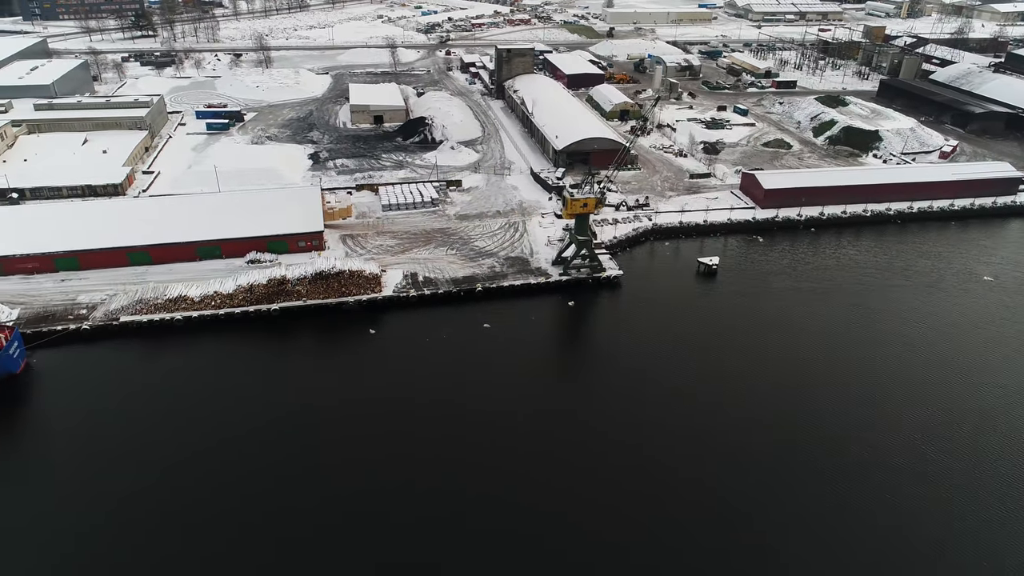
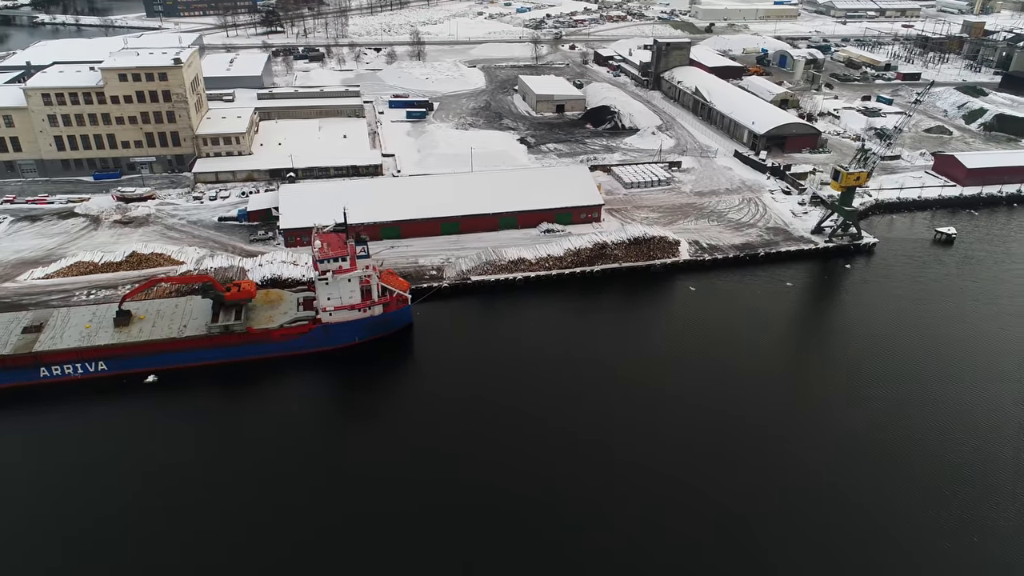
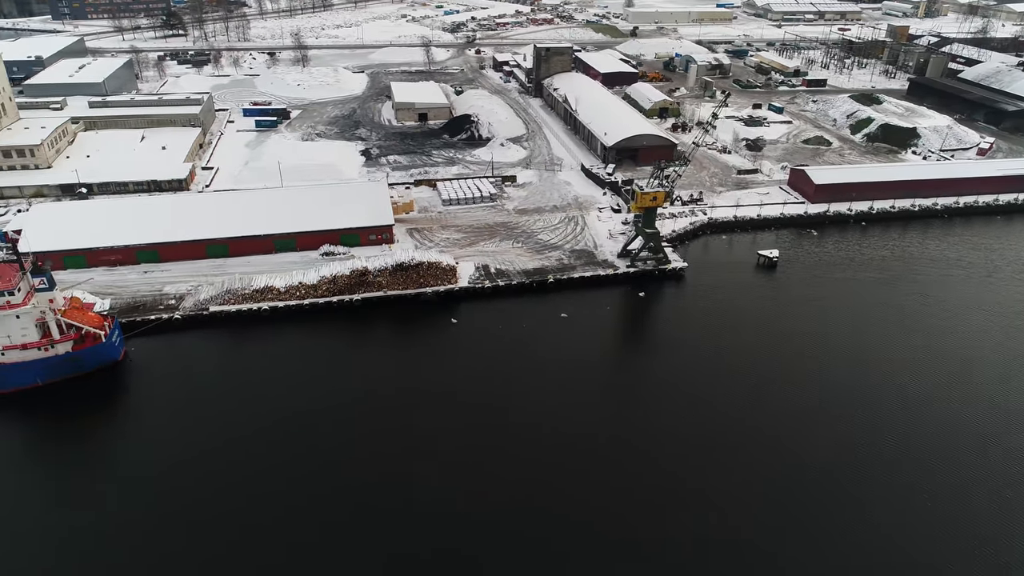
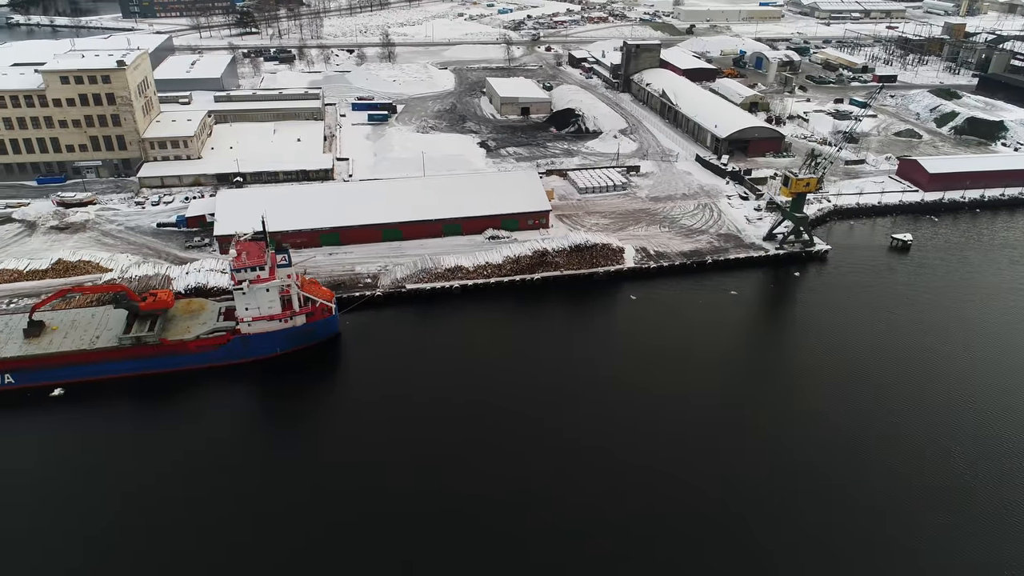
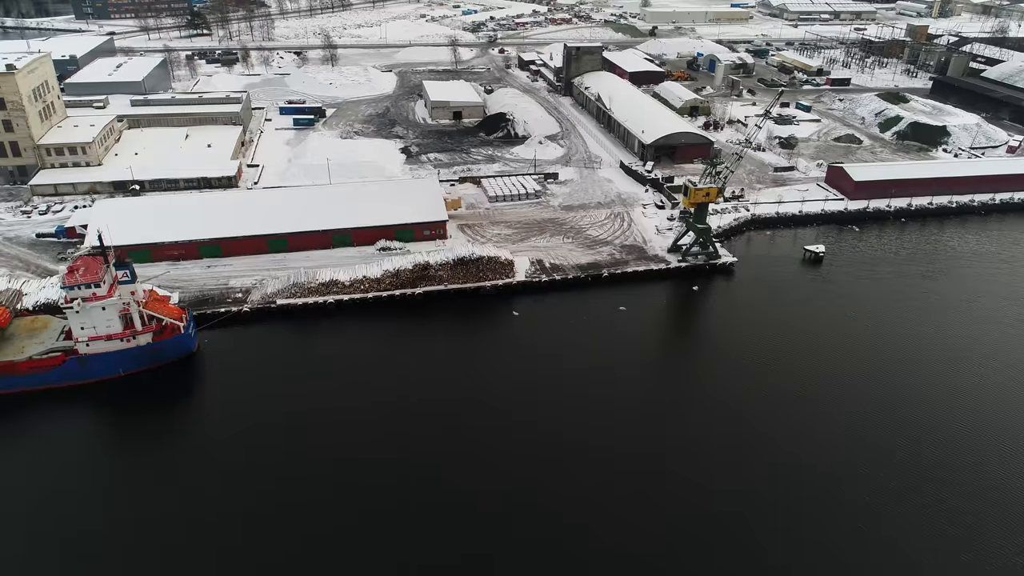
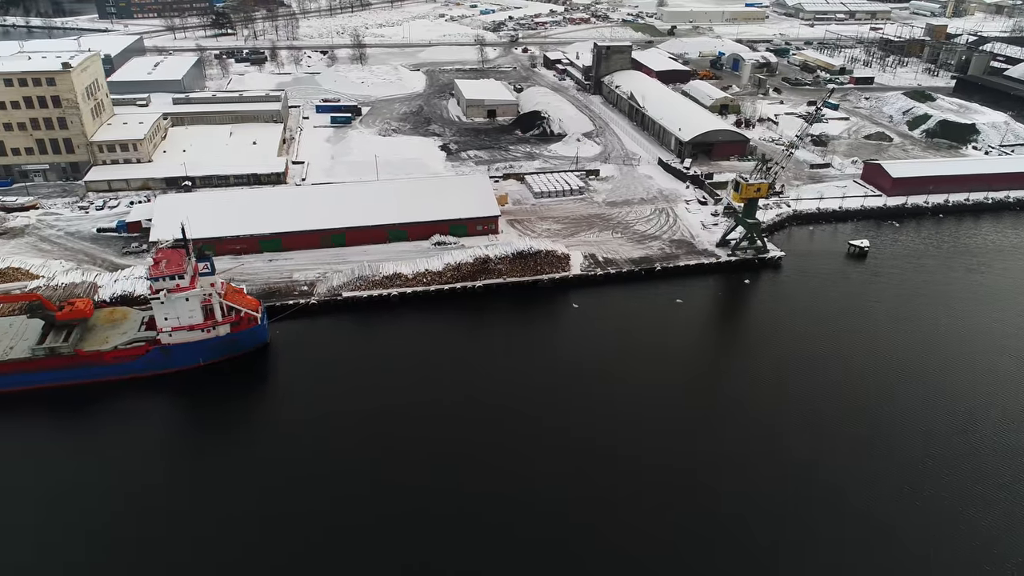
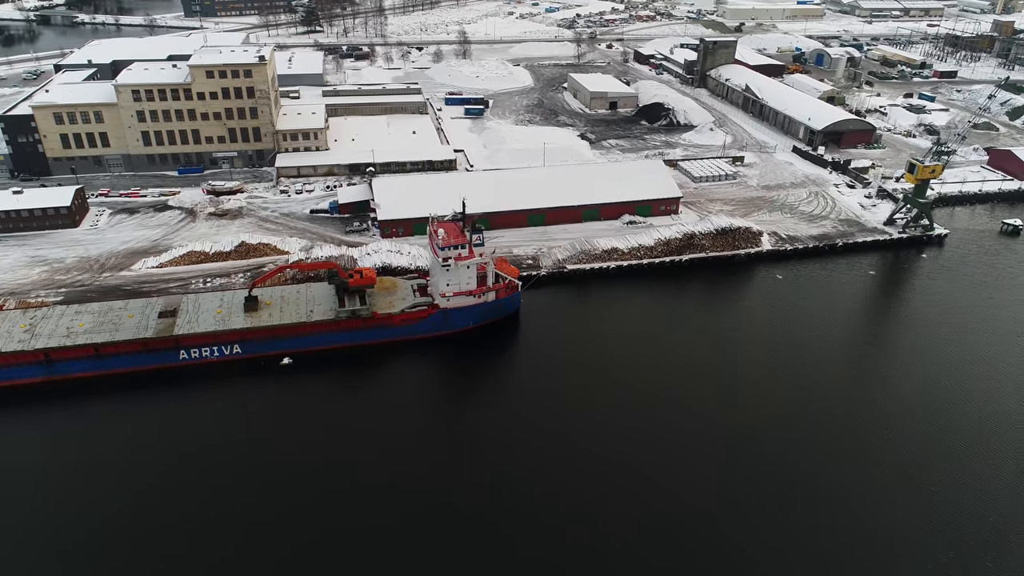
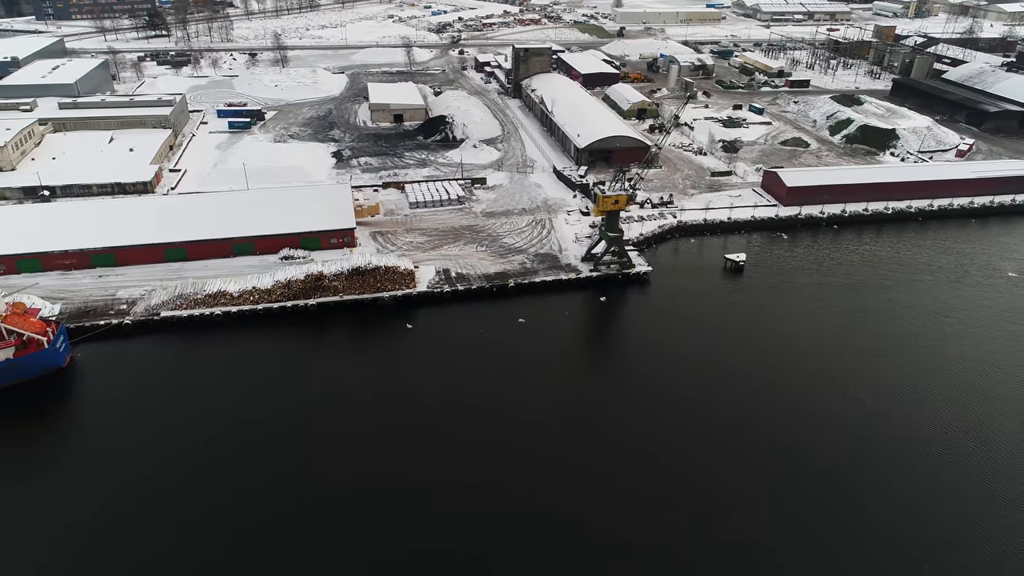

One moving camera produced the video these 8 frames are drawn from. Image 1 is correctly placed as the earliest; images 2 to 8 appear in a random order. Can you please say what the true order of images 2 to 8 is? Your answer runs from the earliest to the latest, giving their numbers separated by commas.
8, 3, 5, 6, 4, 2, 7
